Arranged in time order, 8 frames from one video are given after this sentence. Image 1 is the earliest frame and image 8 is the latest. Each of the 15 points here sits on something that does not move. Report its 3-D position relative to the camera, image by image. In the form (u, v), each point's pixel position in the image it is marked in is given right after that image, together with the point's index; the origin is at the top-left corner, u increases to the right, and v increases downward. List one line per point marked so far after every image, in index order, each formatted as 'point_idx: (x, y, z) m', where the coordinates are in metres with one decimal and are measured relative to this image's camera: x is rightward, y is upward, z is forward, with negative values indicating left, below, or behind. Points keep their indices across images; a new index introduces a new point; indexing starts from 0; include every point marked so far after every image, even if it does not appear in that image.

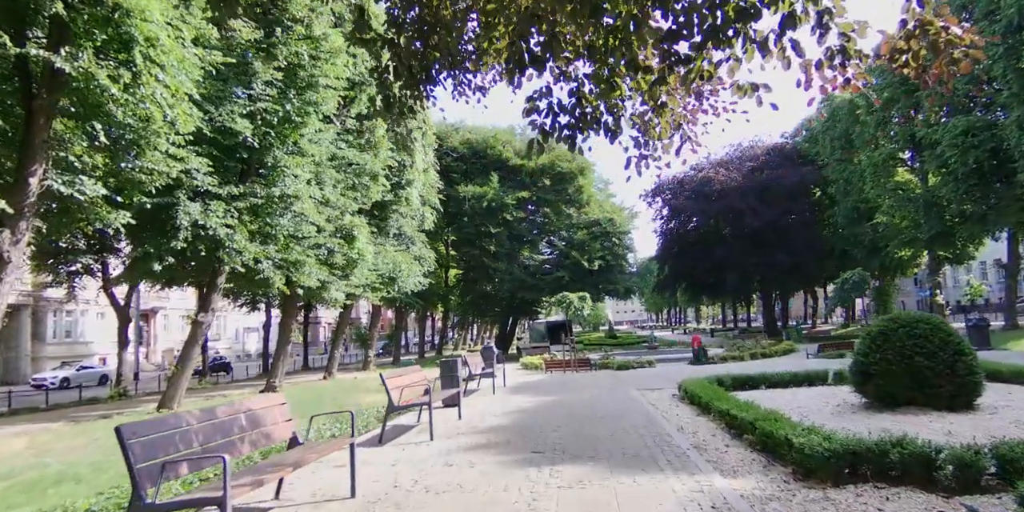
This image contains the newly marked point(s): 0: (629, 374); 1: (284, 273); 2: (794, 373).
0: (+2.6, -2.8, +16.4) m
1: (-6.2, -0.5, +19.3) m
2: (+5.5, -2.3, +13.5) m
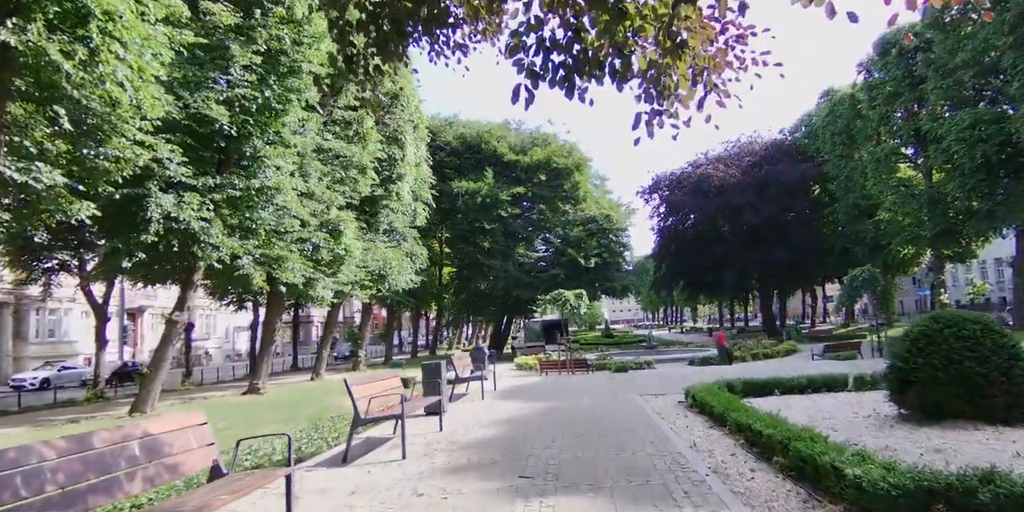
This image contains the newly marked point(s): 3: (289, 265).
0: (+2.5, -2.7, +15.5) m
1: (-6.4, -0.3, +18.4) m
2: (+5.4, -2.2, +12.6) m
3: (-5.9, -0.3, +18.7) m
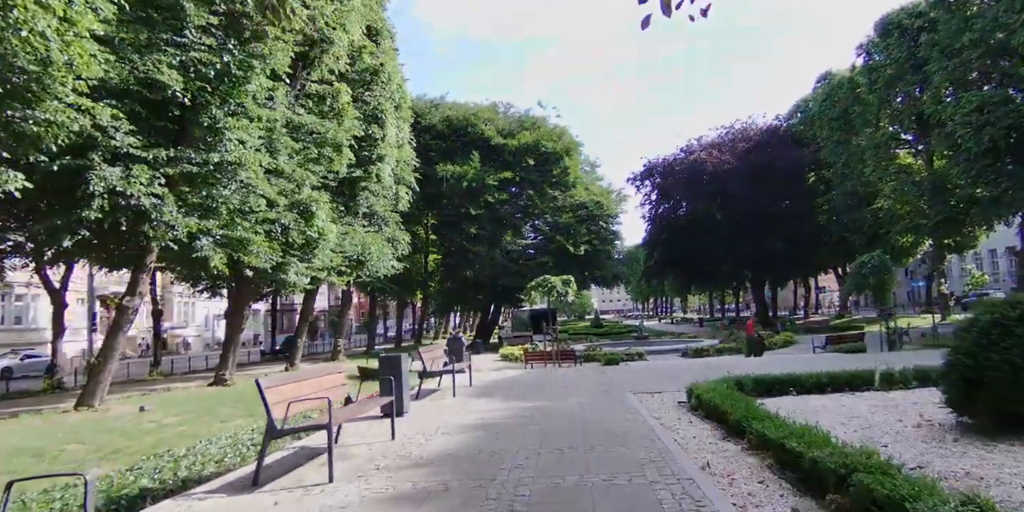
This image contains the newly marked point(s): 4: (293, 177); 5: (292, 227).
0: (+2.1, -2.3, +14.3) m
1: (-6.8, +0.1, +17.0) m
2: (+5.0, -2.0, +11.4) m
3: (-6.3, +0.2, +17.4) m
4: (-6.0, +2.1, +19.2) m
5: (-5.9, +0.8, +19.0) m
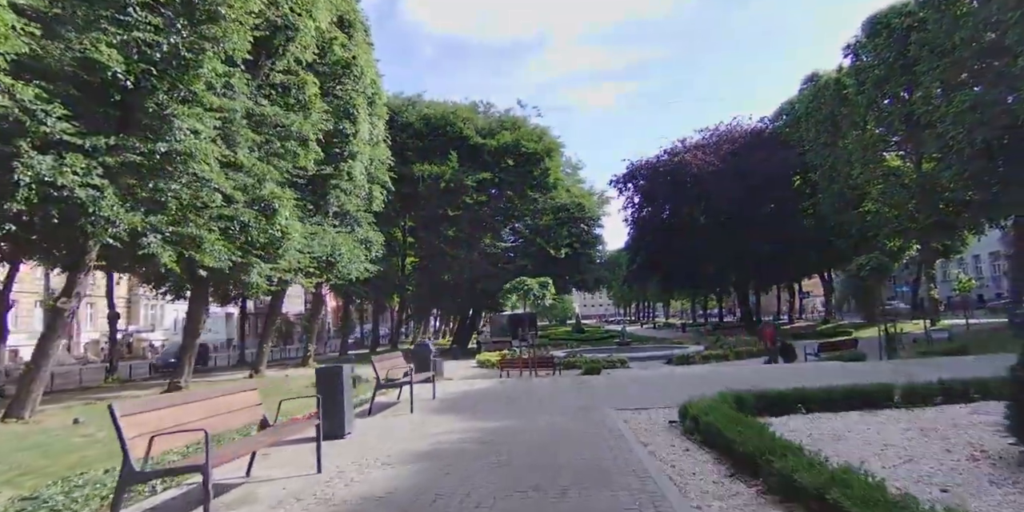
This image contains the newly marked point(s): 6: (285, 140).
0: (+1.6, -2.3, +13.2) m
1: (-7.4, +0.1, +15.7) m
2: (+4.6, -1.9, +10.4) m
3: (-6.9, +0.2, +16.1) m
4: (-6.6, +2.1, +18.0) m
5: (-6.5, +0.8, +17.7) m
6: (-6.3, +3.2, +19.6) m
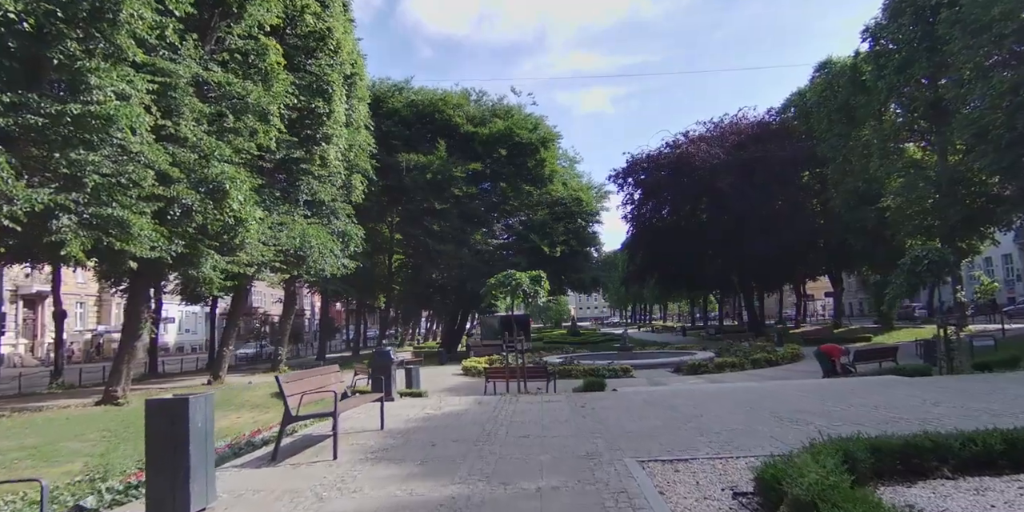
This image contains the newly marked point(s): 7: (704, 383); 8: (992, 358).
0: (+1.3, -2.2, +10.8) m
1: (-7.7, +0.4, +13.2) m
2: (+4.3, -1.8, +8.0) m
3: (-7.2, +0.4, +13.6) m
4: (-6.8, +2.4, +15.5) m
5: (-6.8, +1.0, +15.2) m
6: (-6.6, +3.5, +17.1) m
7: (+3.8, -2.5, +14.3) m
8: (+10.8, -2.3, +16.1) m
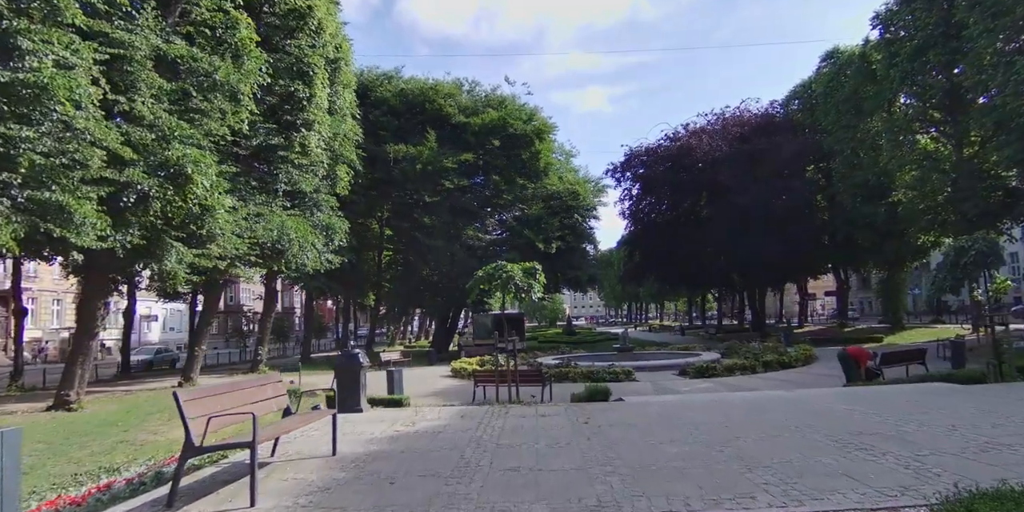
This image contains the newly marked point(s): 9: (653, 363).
0: (+1.2, -2.0, +9.3) m
1: (-7.8, +0.5, +11.7) m
2: (+4.2, -1.6, +6.6) m
3: (-7.3, +0.6, +12.1) m
4: (-7.0, +2.5, +14.0) m
5: (-6.9, +1.2, +13.7) m
6: (-6.7, +3.6, +15.6) m
7: (+3.7, -2.4, +12.9) m
8: (+10.7, -2.2, +14.7) m
9: (+3.9, -2.9, +19.3) m
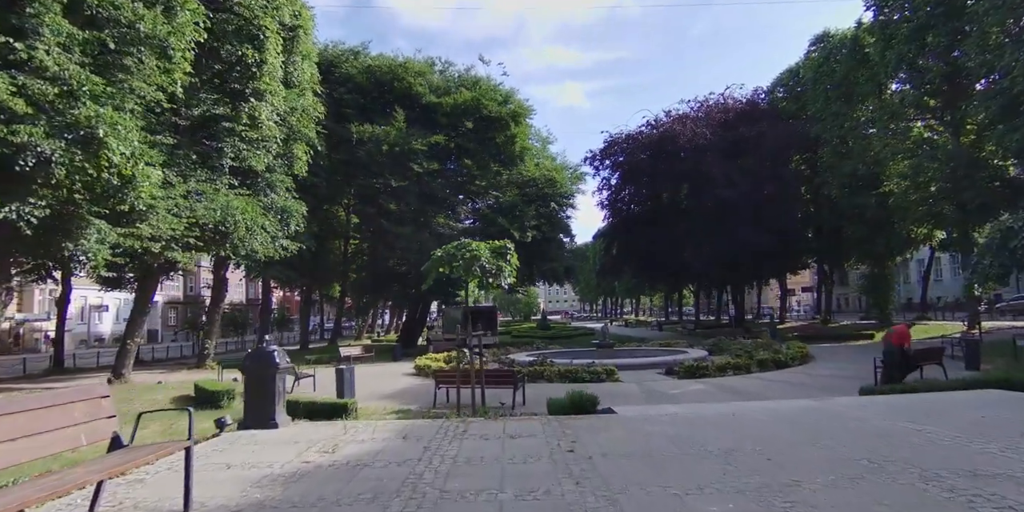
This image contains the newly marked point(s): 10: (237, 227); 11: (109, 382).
0: (+0.8, -1.7, +7.5) m
1: (-8.3, +0.9, +9.6) m
2: (+3.9, -1.4, +4.9) m
3: (-7.8, +1.0, +10.0) m
4: (-7.5, +2.9, +11.9) m
5: (-7.5, +1.6, +11.6) m
6: (-7.3, +4.0, +13.5) m
7: (+3.2, -2.1, +11.2) m
8: (+10.1, -2.0, +13.3) m
9: (+3.1, -2.6, +17.6) m
10: (-7.2, +0.8, +18.7) m
11: (-10.3, -3.2, +18.1) m
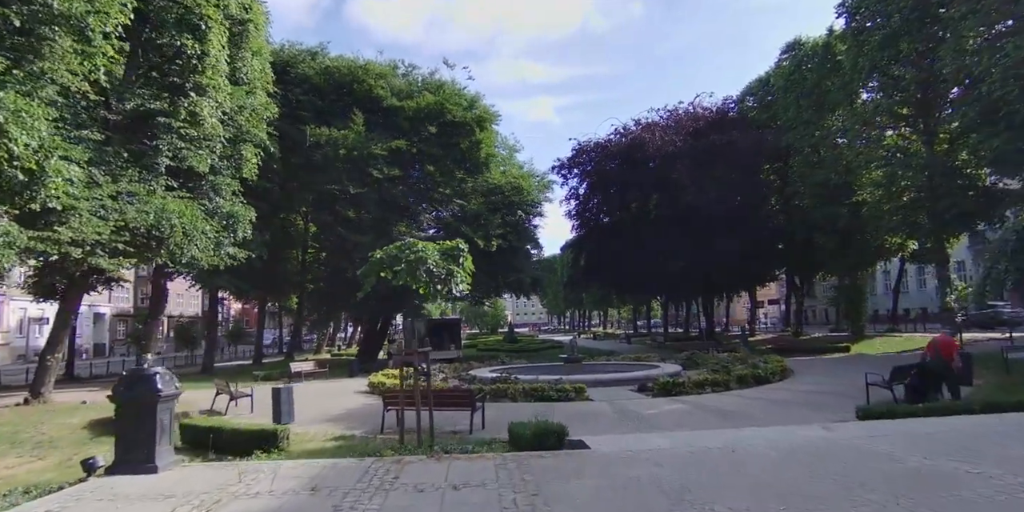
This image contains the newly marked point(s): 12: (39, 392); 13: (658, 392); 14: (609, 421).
0: (+0.3, -1.7, +6.3) m
1: (-8.8, +0.9, +8.0) m
2: (+3.6, -1.4, +3.8) m
3: (-8.3, +1.0, +8.4) m
4: (-8.1, +2.9, +10.3) m
5: (-8.1, +1.5, +10.1) m
6: (-8.0, +3.9, +12.0) m
7: (+2.6, -2.2, +10.1) m
8: (+9.4, -2.1, +12.4) m
9: (+2.2, -2.8, +16.5) m
10: (-8.2, +0.6, +17.1) m
11: (-11.2, -3.4, +16.3) m
12: (-11.1, -3.2, +16.7) m
13: (+2.8, -2.7, +13.9) m
14: (+1.5, -2.5, +11.0) m
